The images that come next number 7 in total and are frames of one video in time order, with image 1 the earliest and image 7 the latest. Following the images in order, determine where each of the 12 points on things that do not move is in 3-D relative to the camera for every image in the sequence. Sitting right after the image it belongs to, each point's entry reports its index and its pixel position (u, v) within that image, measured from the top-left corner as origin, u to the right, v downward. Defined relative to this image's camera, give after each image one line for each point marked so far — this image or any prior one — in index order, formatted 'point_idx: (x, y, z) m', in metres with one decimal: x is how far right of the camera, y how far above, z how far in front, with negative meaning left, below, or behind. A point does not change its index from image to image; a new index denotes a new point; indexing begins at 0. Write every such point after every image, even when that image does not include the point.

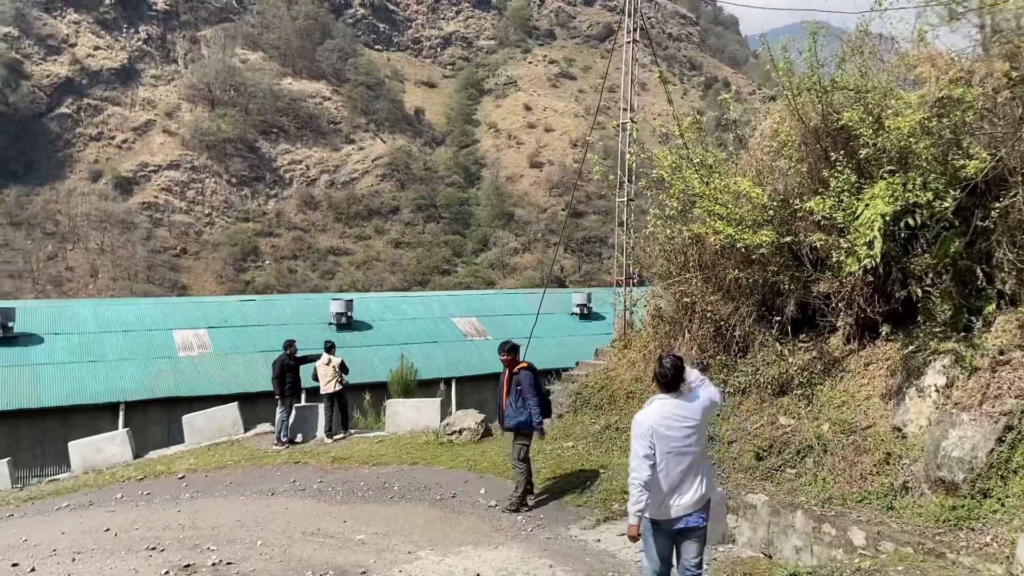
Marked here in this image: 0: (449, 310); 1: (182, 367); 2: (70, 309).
0: (-1.4, -0.5, +18.0) m
1: (-6.0, -1.5, +14.7) m
2: (-8.7, -0.4, +15.8) m
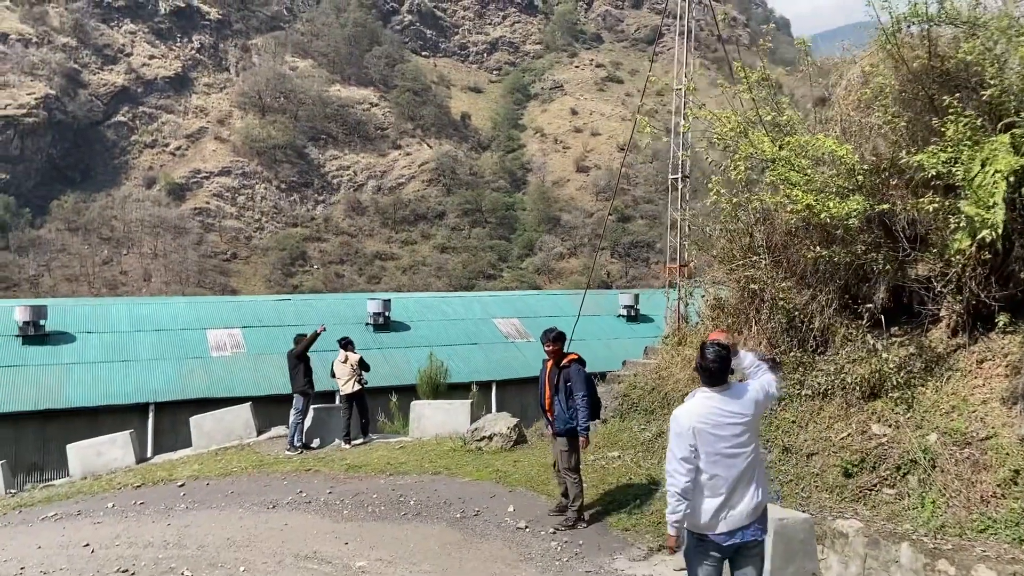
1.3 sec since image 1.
0: (-0.5, -0.5, +17.2) m
1: (-5.2, -1.4, +14.2) m
2: (-7.9, -0.4, +15.5) m
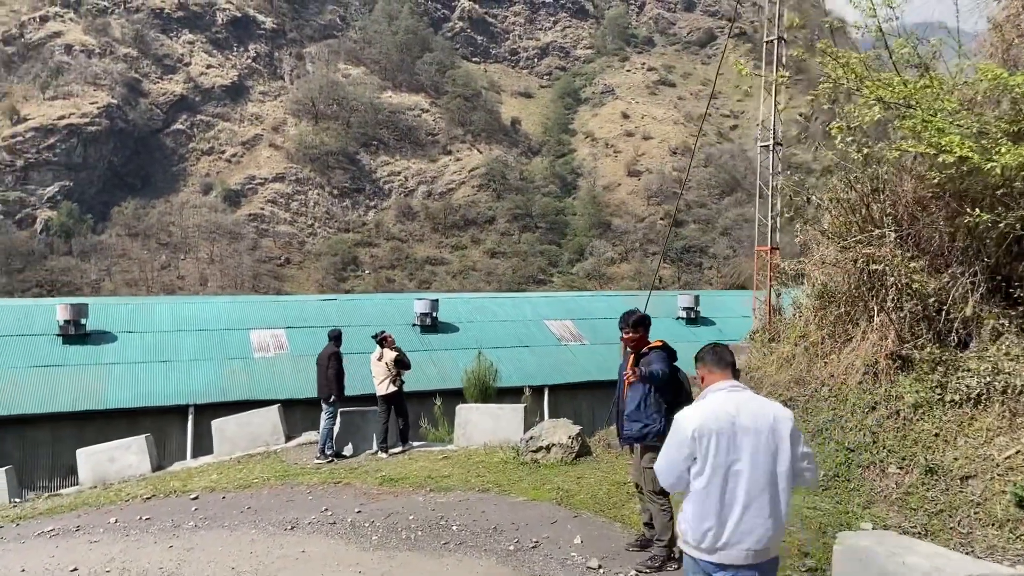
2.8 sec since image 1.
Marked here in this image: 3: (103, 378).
0: (+0.6, -0.5, +16.3) m
1: (-4.3, -1.4, +13.6) m
2: (-6.9, -0.3, +15.1) m
3: (-6.5, -1.4, +12.7) m
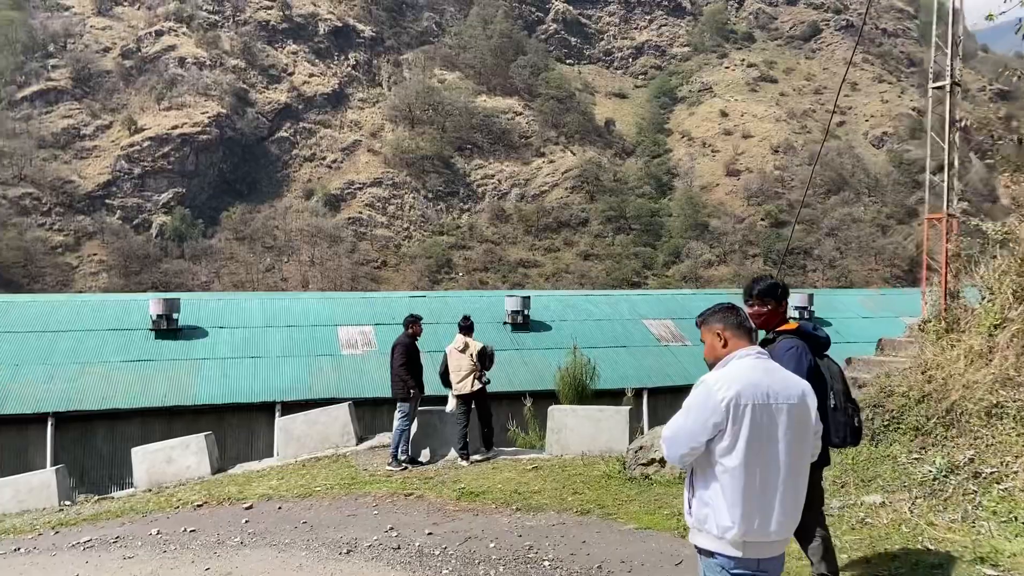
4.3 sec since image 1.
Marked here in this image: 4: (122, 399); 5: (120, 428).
0: (+2.5, -0.4, +15.2) m
1: (-2.7, -1.3, +13.1) m
2: (-5.1, -0.2, +14.8) m
3: (-5.0, -1.3, +12.4) m
4: (-5.7, -1.6, +11.7) m
5: (-5.7, -2.0, +11.6) m
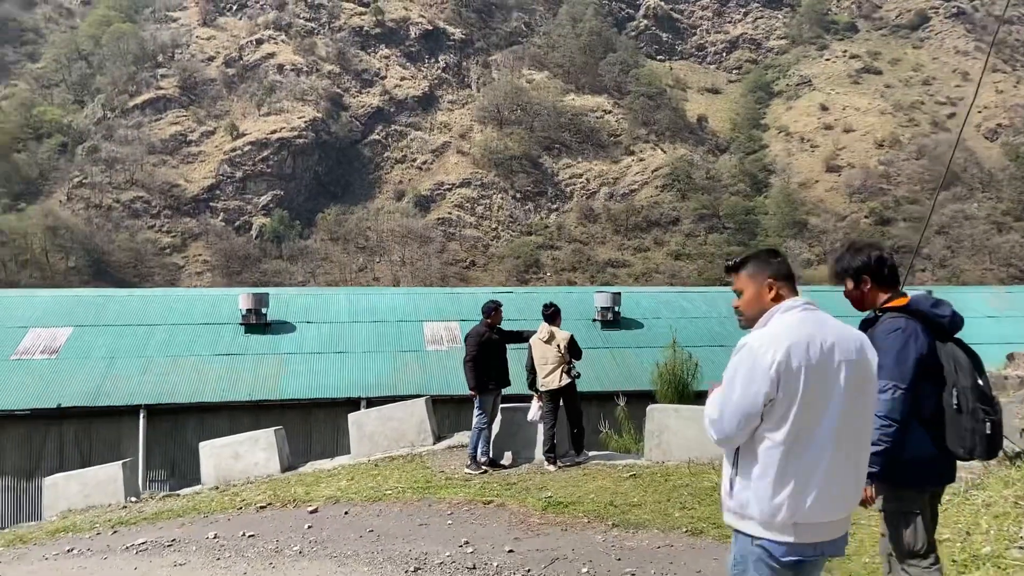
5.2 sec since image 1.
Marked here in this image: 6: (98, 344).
0: (+4.1, -0.3, +14.3) m
1: (-1.3, -1.2, +12.7) m
2: (-3.5, -0.1, +14.7) m
3: (-3.6, -1.2, +12.3) m
4: (-4.4, -1.5, +11.6) m
5: (-4.4, -1.9, +11.6) m
6: (-6.5, -0.9, +12.5) m
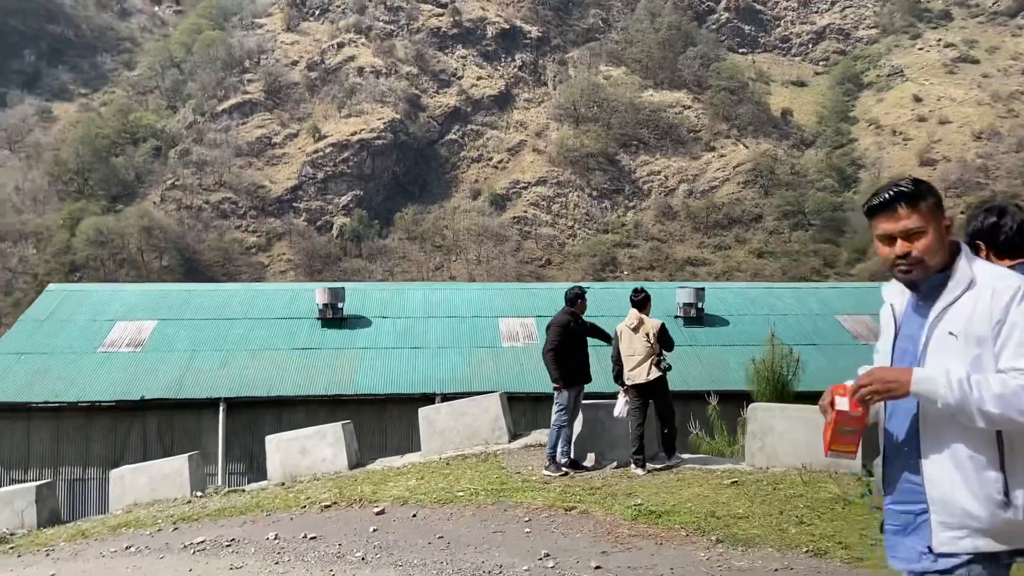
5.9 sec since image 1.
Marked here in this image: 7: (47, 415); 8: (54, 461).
0: (+5.4, -0.3, +13.4) m
1: (-0.1, -1.1, +12.4) m
2: (-2.1, 0.0, +14.6) m
3: (-2.4, -1.1, +12.2) m
4: (-3.3, -1.4, +11.6) m
5: (-3.3, -1.8, +11.5) m
6: (-5.3, -0.8, +12.6) m
7: (-6.5, -1.8, +11.2) m
8: (-6.5, -2.4, +11.2) m
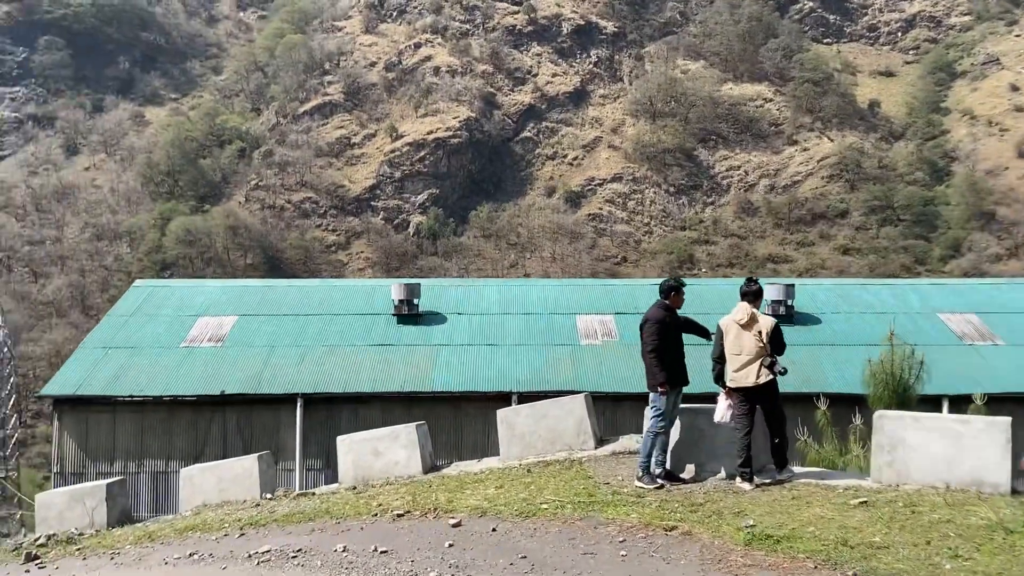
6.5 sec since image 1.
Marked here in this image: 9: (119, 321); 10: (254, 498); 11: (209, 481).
0: (+6.7, -0.2, +12.5) m
1: (+1.1, -1.0, +11.9) m
2: (-0.7, 0.0, +14.3) m
3: (-1.2, -1.1, +12.0) m
4: (-2.2, -1.4, +11.5) m
5: (-2.2, -1.8, +11.4) m
6: (-4.0, -0.7, +12.7) m
7: (-5.4, -1.7, +11.3) m
8: (-5.4, -2.4, +11.4) m
9: (-6.4, -0.5, +12.9) m
10: (-2.1, -1.7, +6.4) m
11: (-2.5, -1.6, +6.7) m
